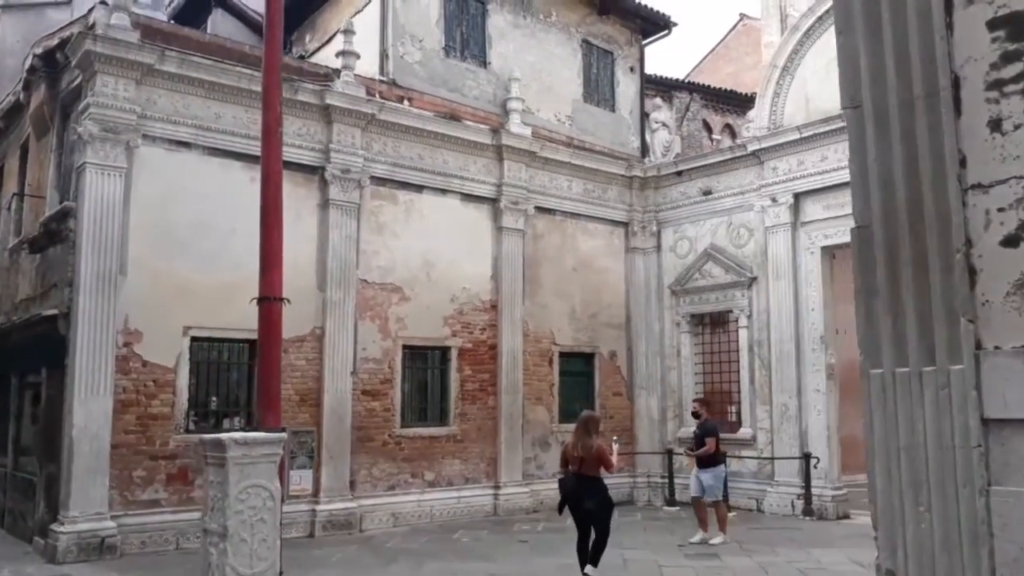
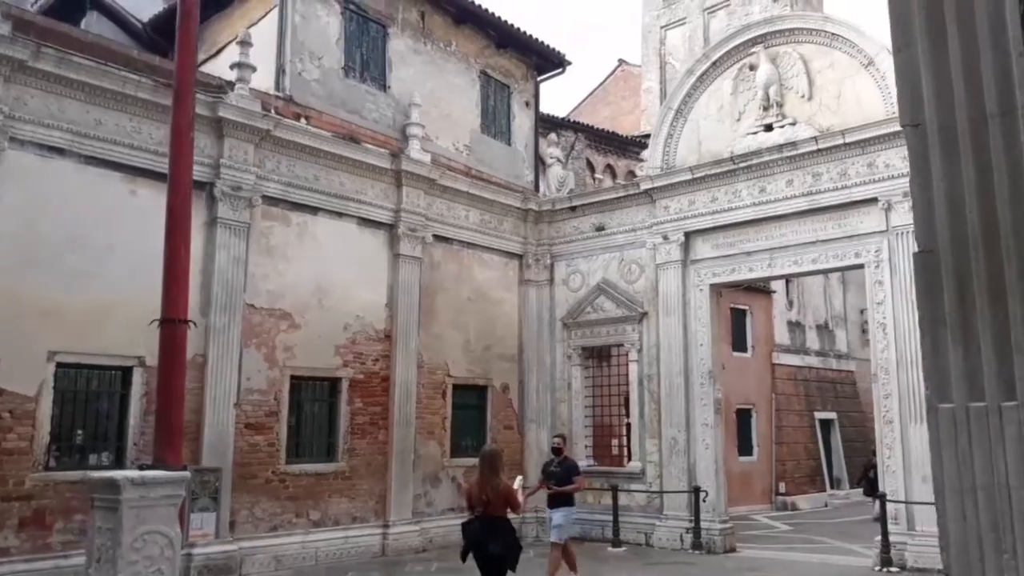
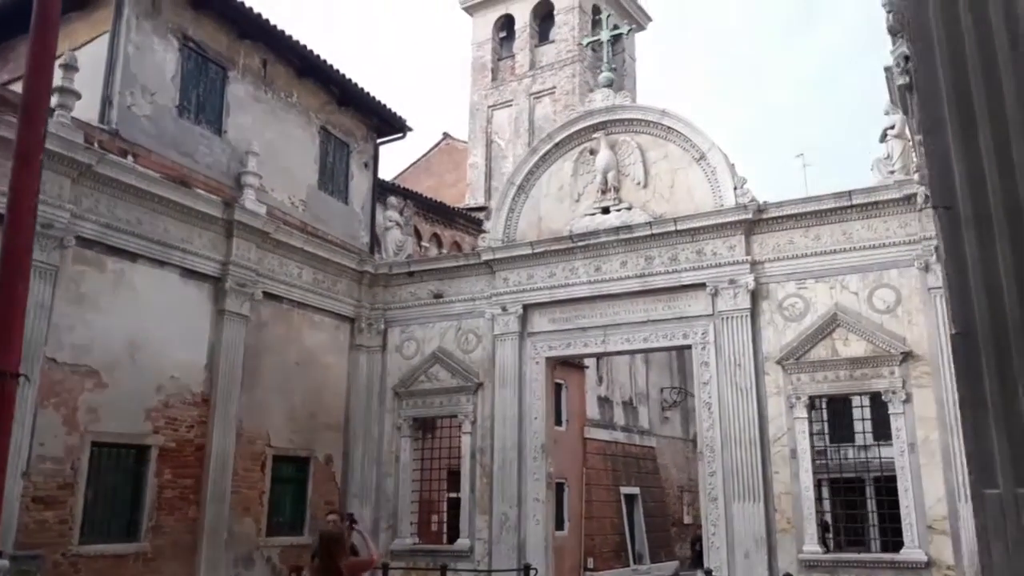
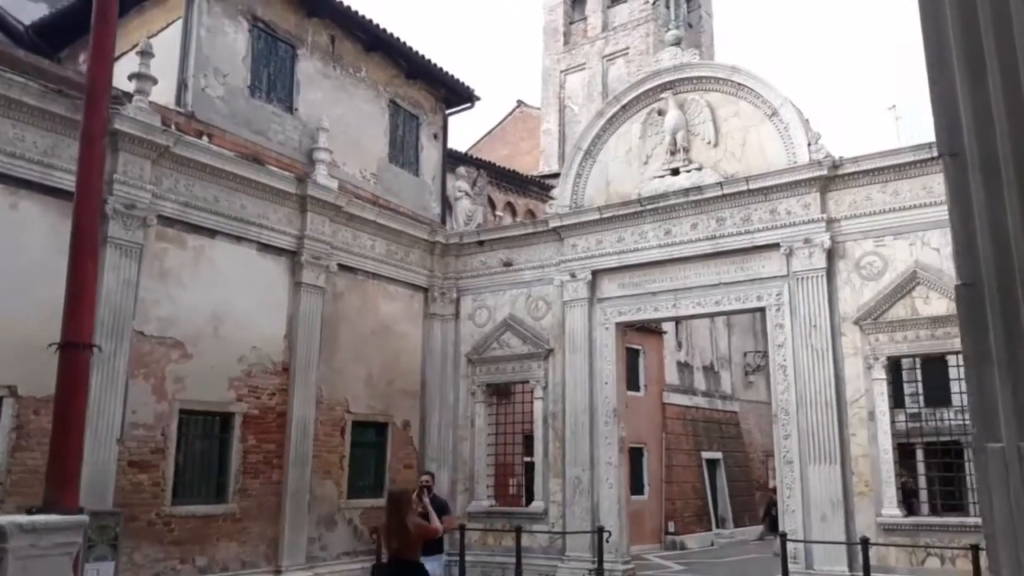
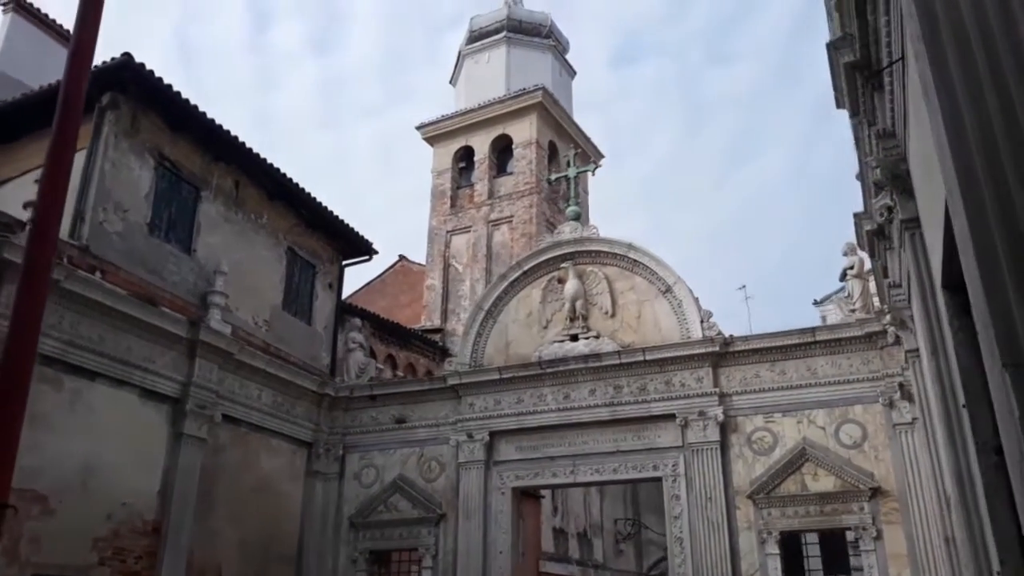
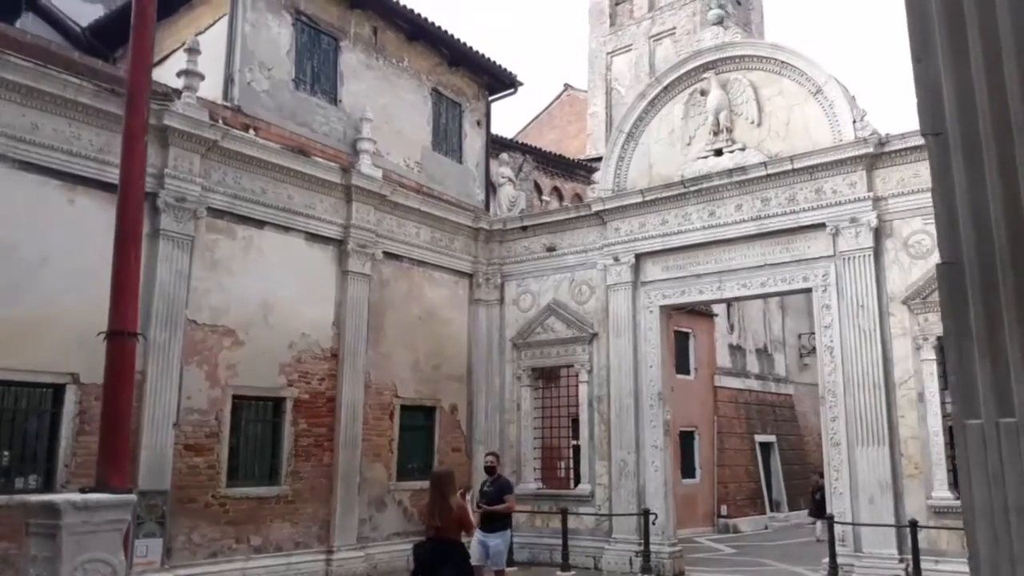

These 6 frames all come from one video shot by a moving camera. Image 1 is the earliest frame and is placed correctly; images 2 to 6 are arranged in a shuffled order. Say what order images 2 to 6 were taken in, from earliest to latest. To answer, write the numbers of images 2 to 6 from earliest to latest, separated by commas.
2, 6, 4, 3, 5
